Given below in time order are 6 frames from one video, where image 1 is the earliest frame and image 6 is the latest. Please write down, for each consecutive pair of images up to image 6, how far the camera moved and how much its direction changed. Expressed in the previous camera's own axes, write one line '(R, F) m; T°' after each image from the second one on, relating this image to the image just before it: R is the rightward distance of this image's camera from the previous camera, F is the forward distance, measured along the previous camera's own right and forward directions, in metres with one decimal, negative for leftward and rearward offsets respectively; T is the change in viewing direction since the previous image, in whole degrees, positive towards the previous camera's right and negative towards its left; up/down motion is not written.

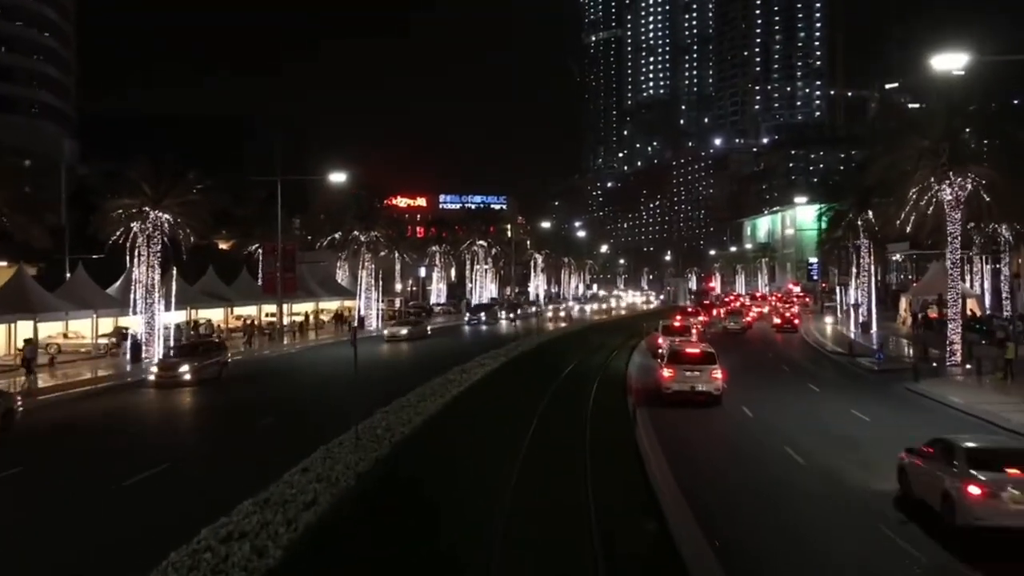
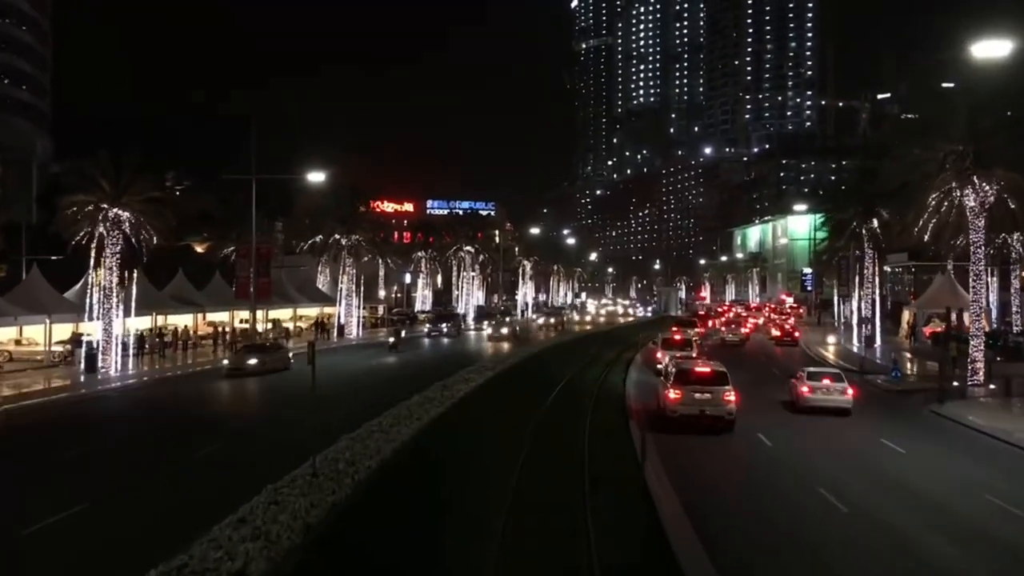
(0.0, +3.3) m; +1°
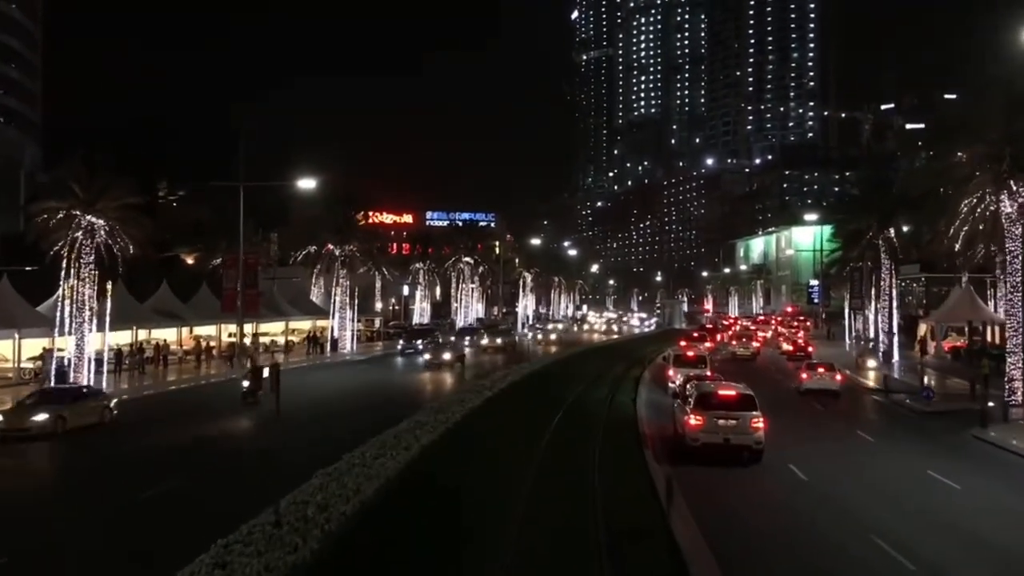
(0.0, +2.9) m; 0°
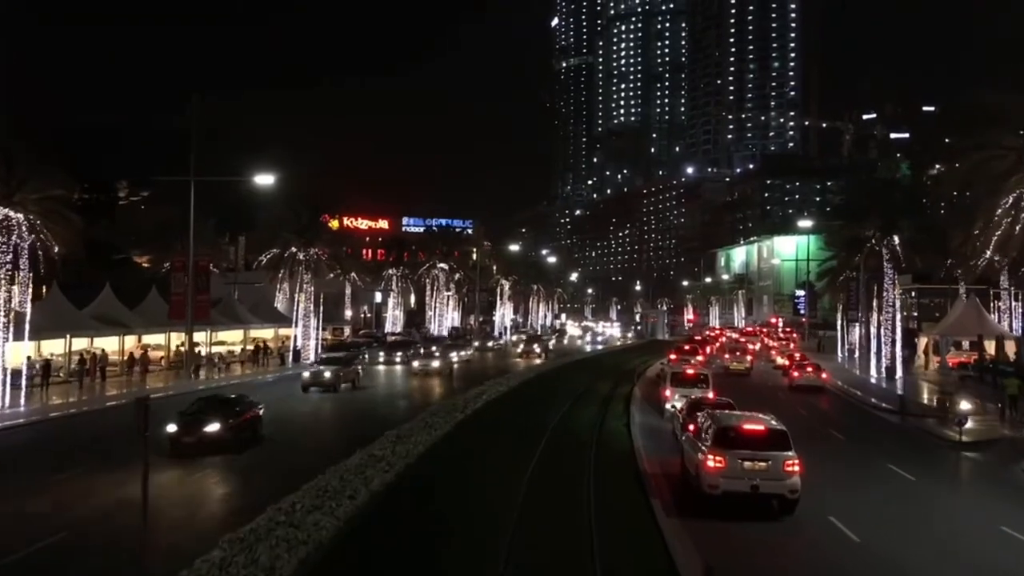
(+0.1, +4.7) m; +1°
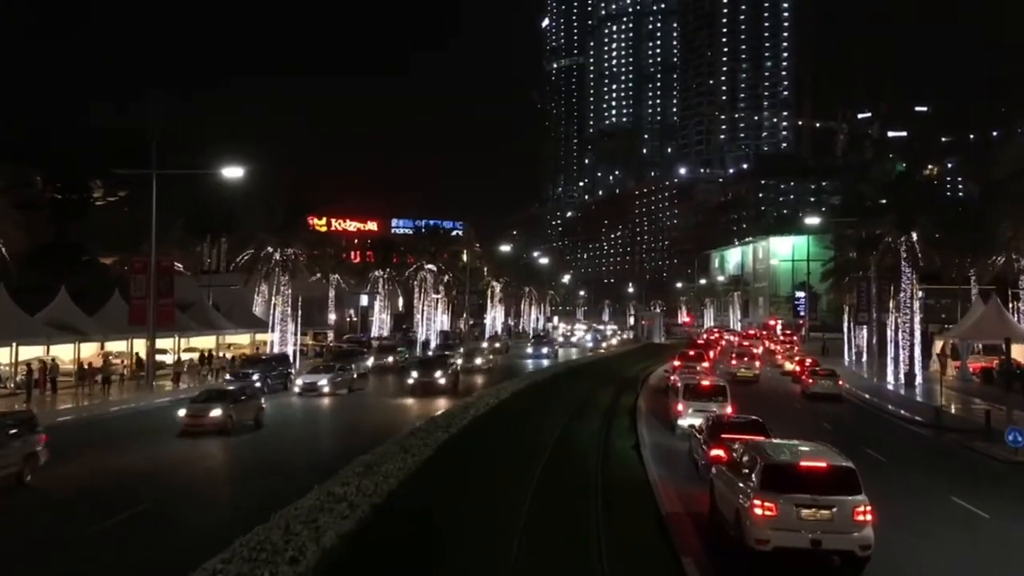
(0.0, +4.1) m; 0°
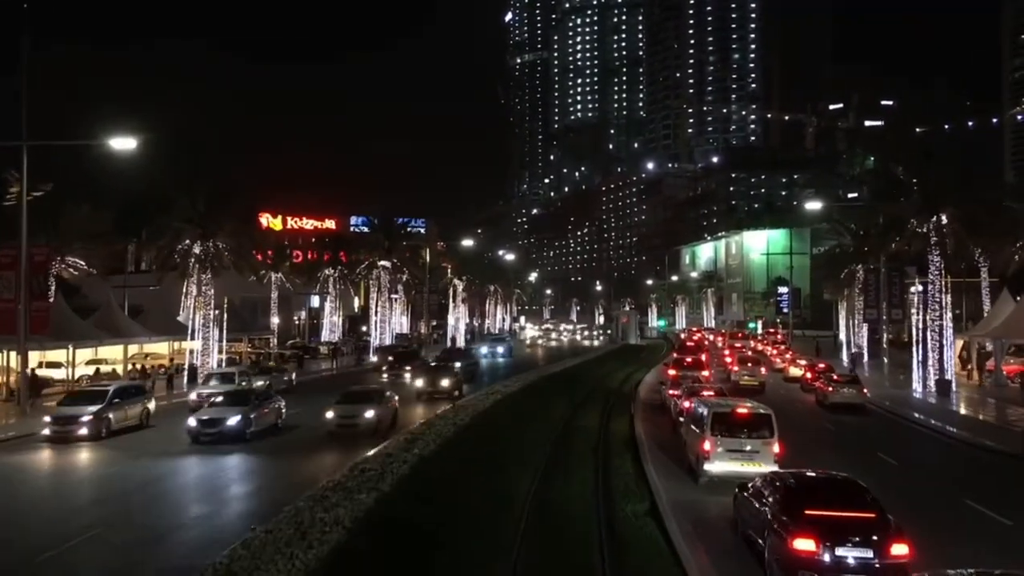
(+0.2, +8.7) m; +2°
